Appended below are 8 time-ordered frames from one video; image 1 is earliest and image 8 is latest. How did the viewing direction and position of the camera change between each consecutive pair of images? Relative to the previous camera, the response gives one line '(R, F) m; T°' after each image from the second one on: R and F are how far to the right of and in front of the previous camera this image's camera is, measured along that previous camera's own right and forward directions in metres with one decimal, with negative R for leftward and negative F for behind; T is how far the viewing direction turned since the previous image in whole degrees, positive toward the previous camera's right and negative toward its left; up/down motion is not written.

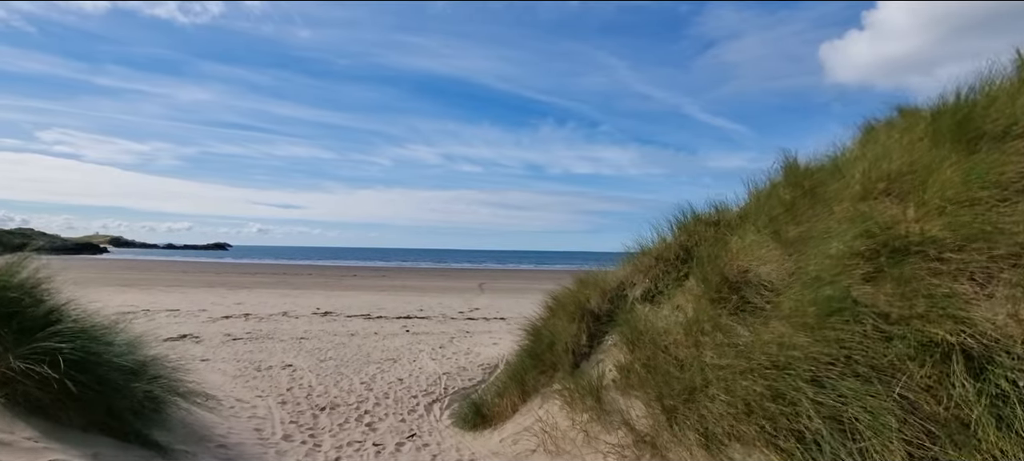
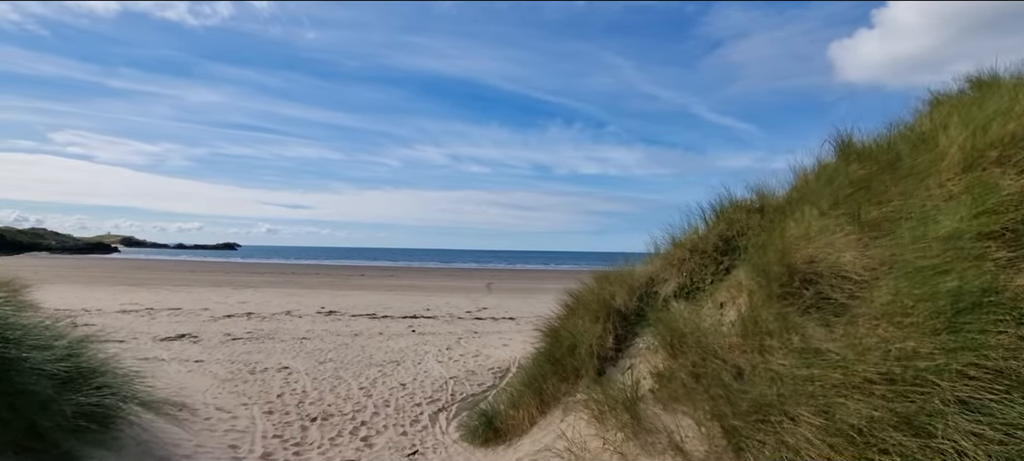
(-0.1, +0.7) m; -1°
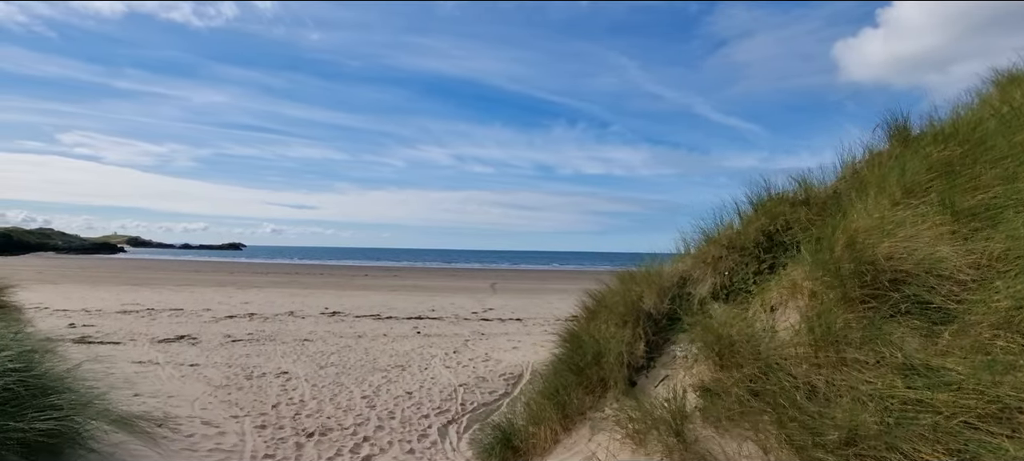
(-0.1, +0.5) m; 0°
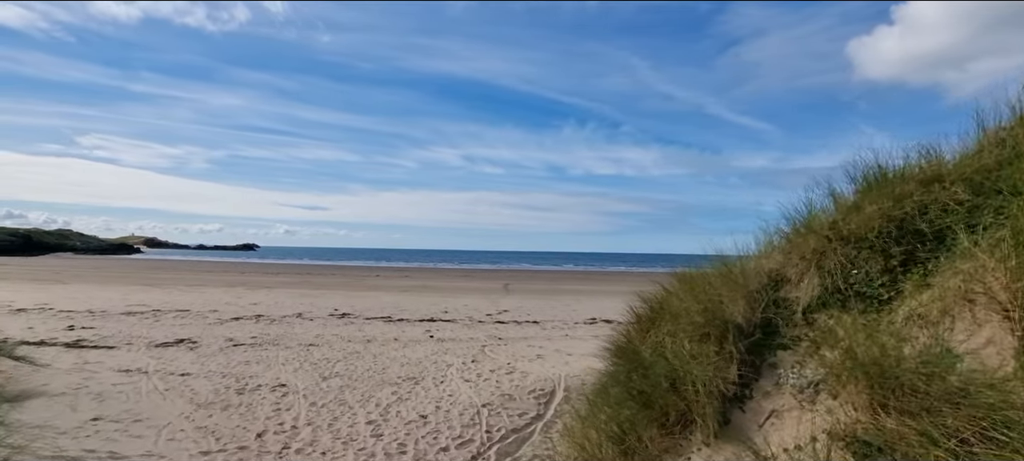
(-0.2, +1.1) m; -1°
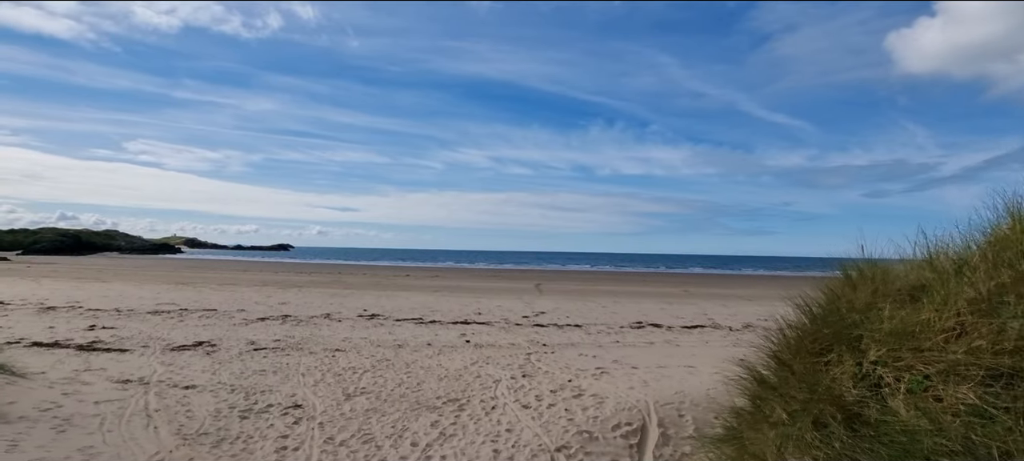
(-0.4, +1.6) m; -3°
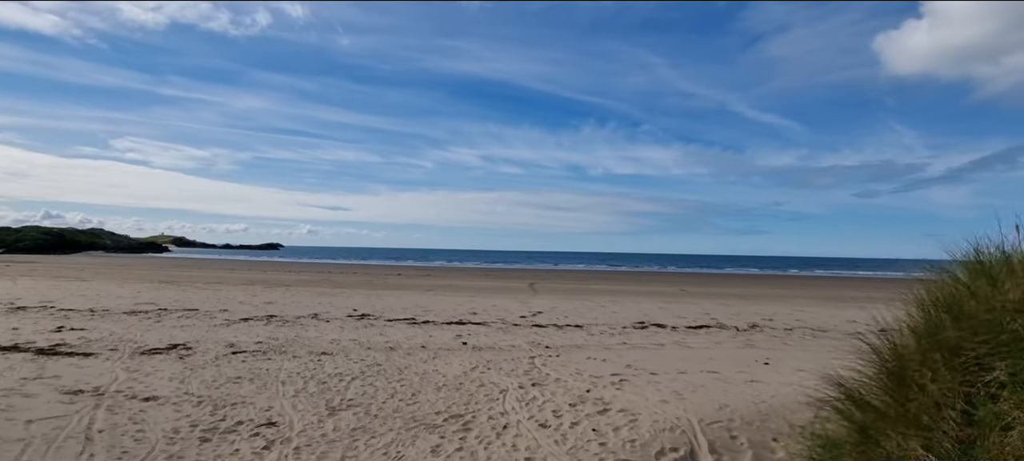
(-0.2, +1.1) m; +1°
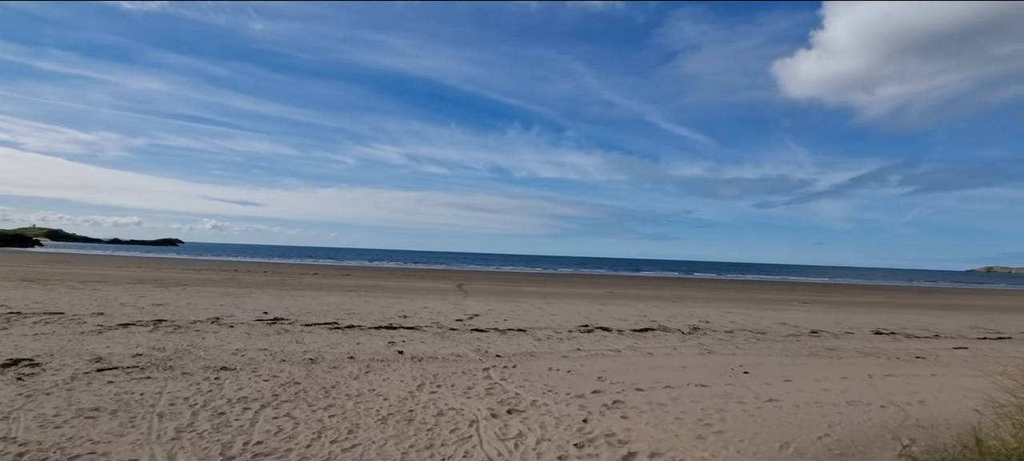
(-0.5, +1.9) m; +7°
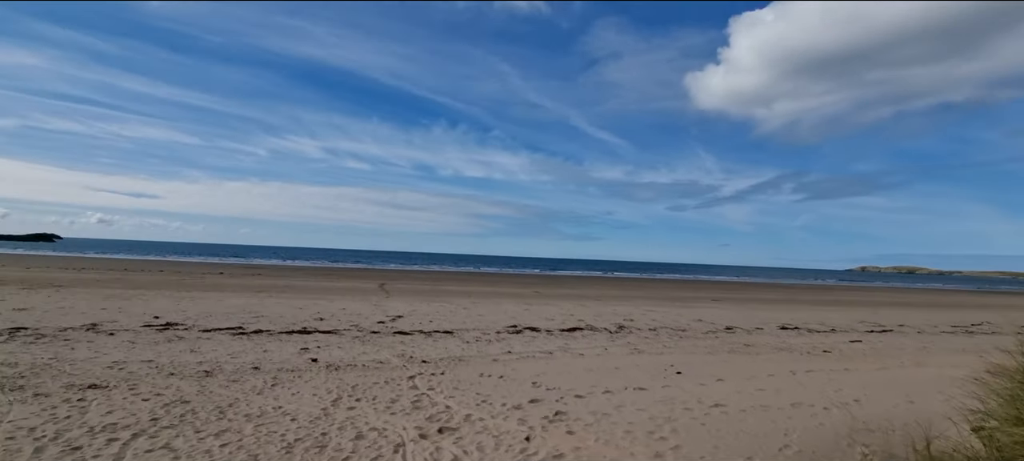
(-0.1, +0.7) m; +7°
